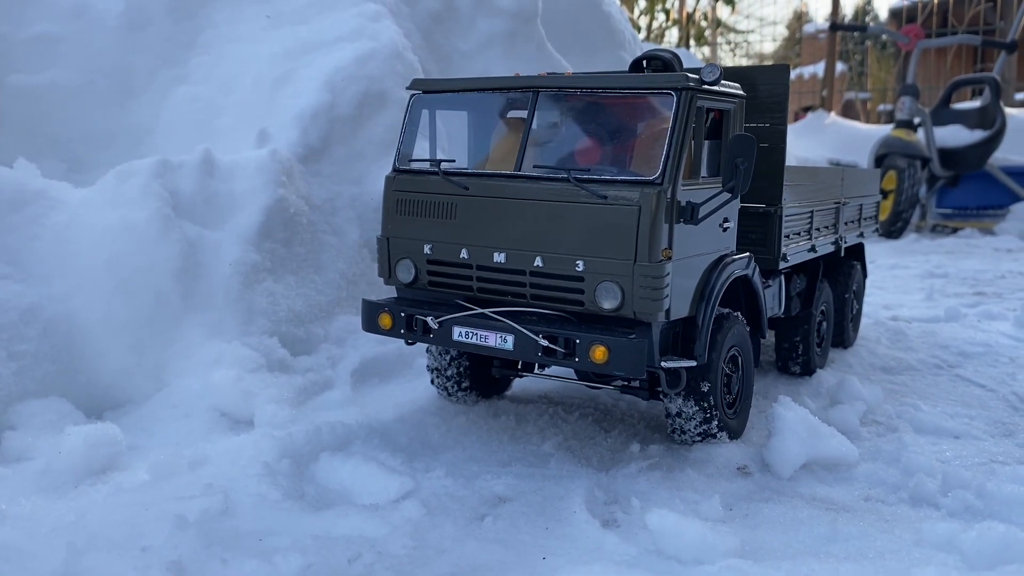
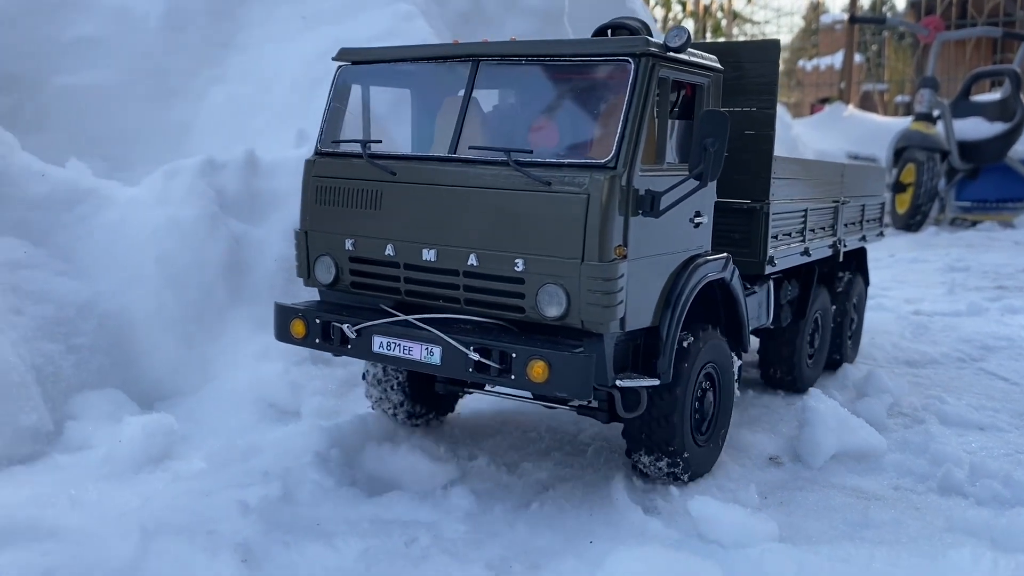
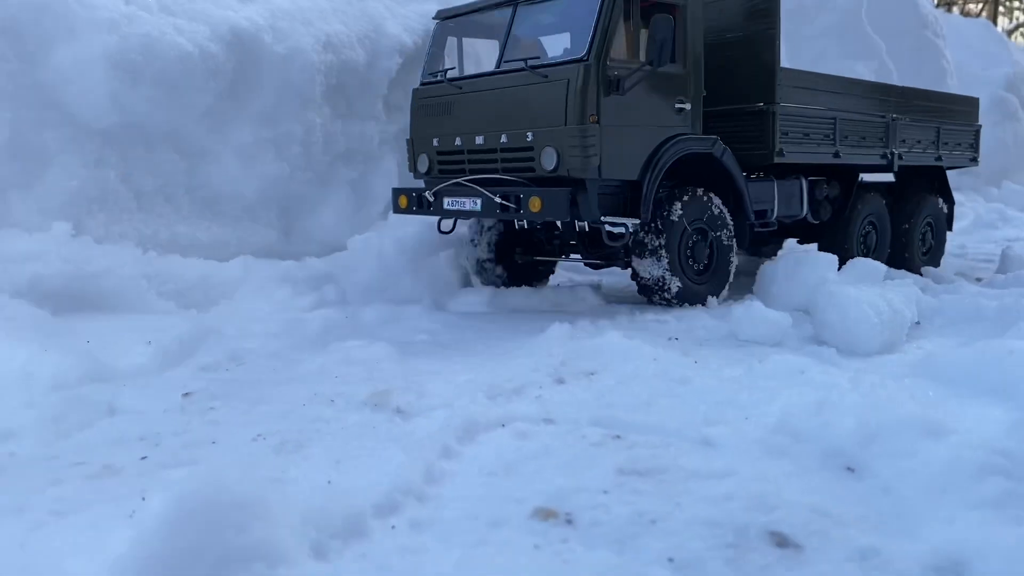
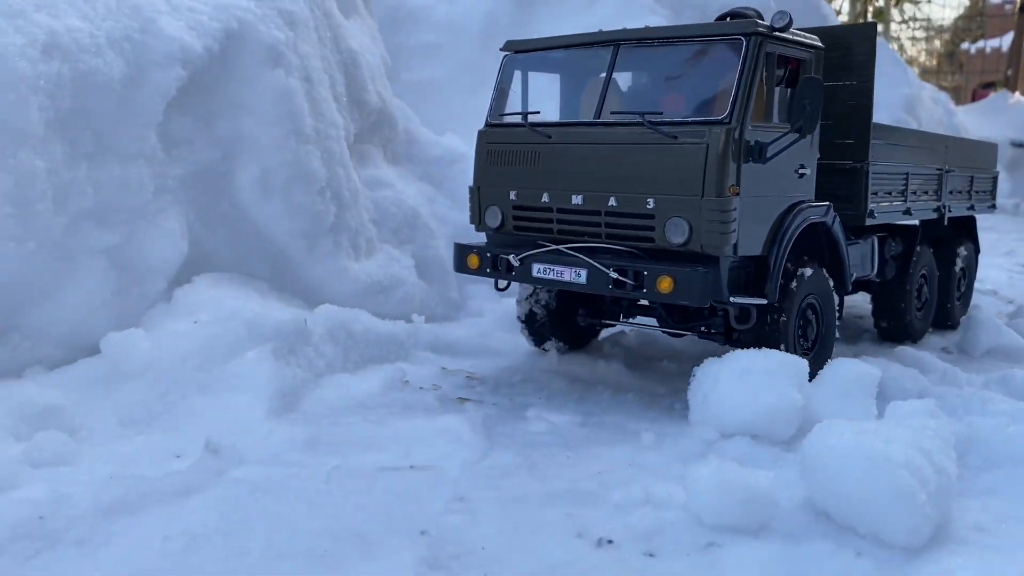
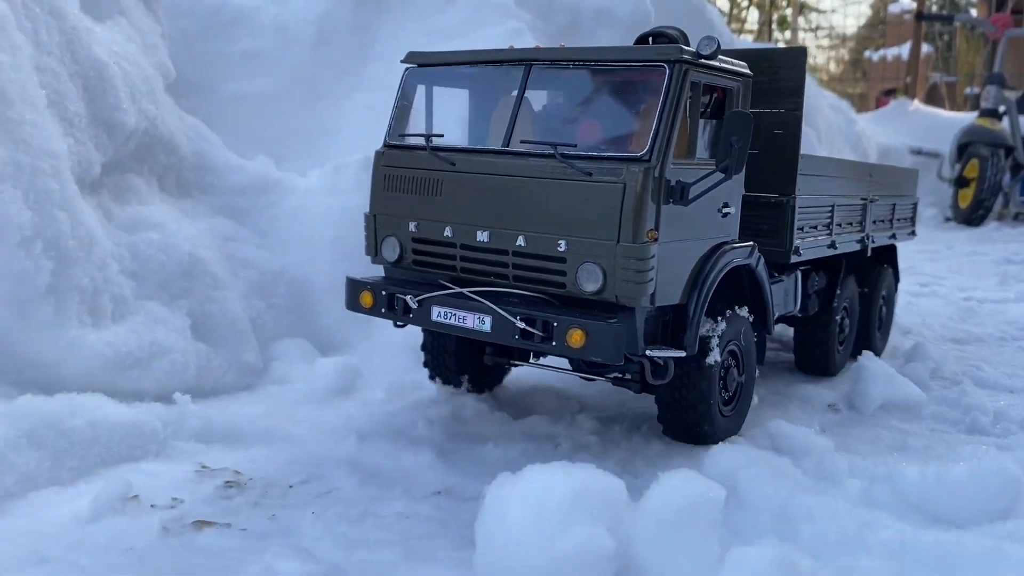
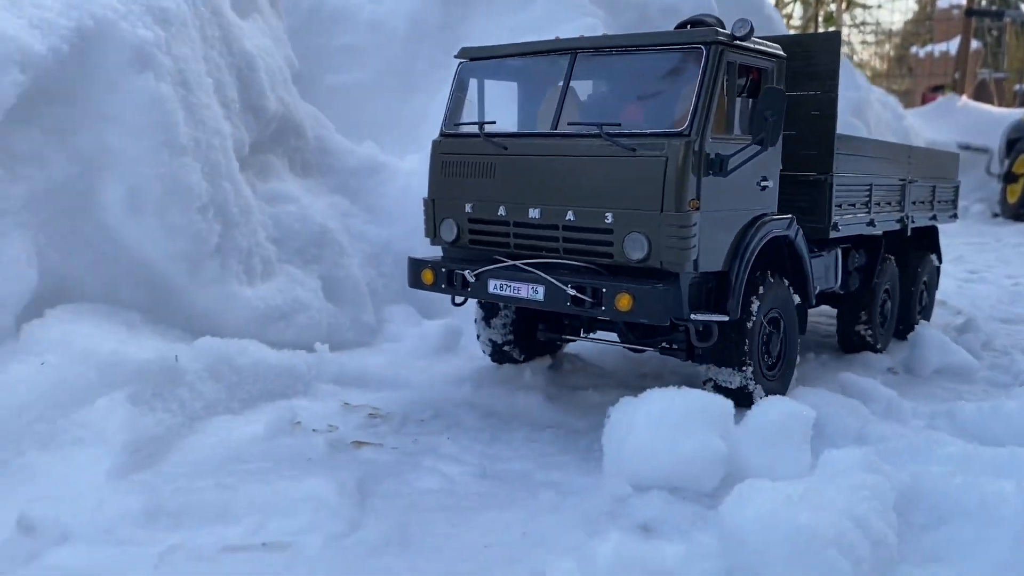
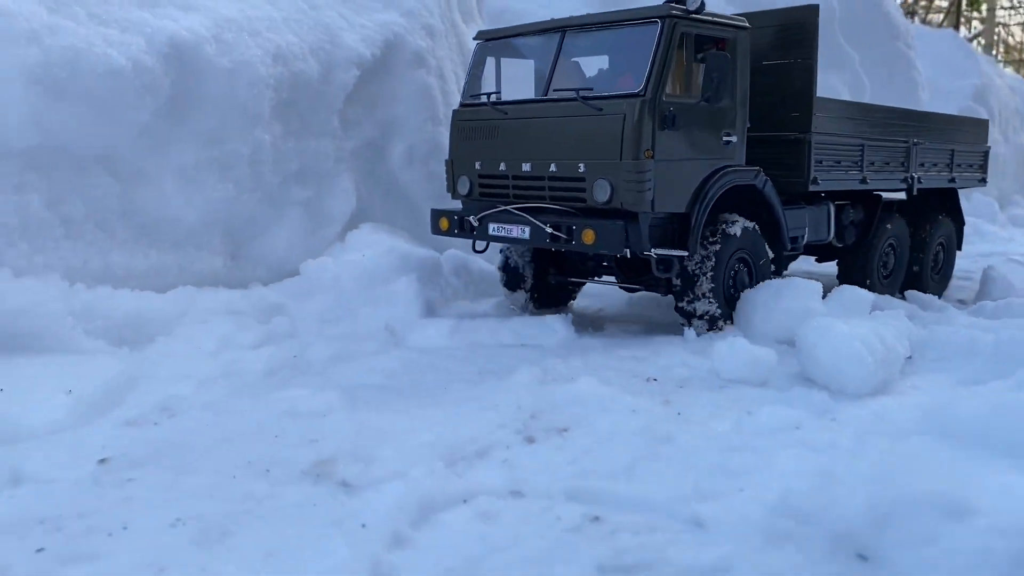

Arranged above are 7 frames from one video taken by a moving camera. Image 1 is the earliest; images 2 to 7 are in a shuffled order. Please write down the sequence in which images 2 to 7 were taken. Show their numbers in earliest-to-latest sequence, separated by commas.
2, 5, 6, 4, 7, 3
